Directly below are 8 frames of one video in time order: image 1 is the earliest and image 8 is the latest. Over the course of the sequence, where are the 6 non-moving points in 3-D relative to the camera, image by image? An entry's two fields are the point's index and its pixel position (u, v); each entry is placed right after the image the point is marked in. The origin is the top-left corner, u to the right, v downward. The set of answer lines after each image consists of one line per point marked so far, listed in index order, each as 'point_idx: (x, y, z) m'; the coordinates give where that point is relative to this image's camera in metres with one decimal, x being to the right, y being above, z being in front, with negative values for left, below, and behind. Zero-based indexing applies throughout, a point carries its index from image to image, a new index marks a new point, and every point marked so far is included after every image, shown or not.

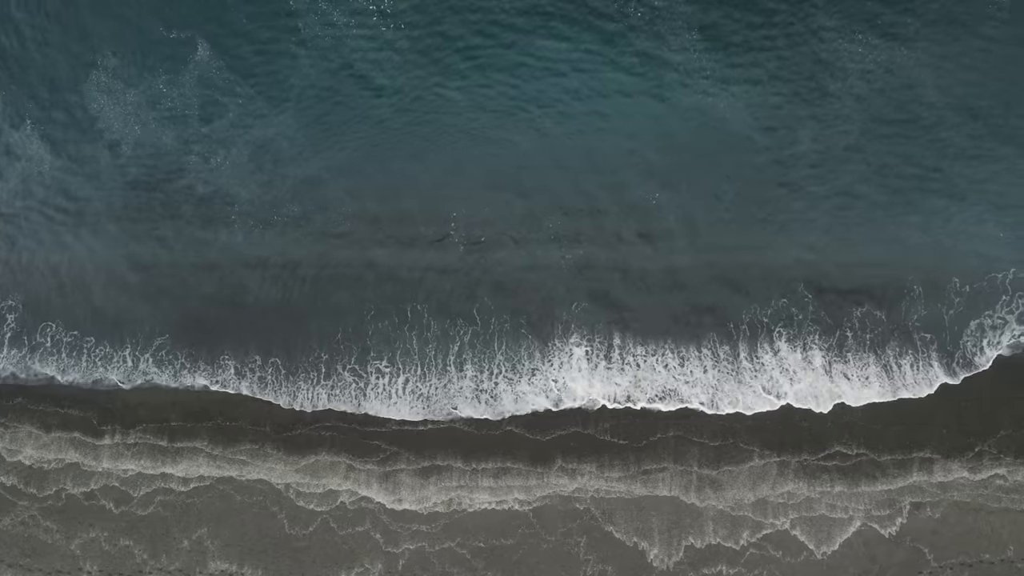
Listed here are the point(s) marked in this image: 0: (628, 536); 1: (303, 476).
0: (+3.3, -7.1, +18.7) m
1: (-6.1, -5.5, +19.0) m
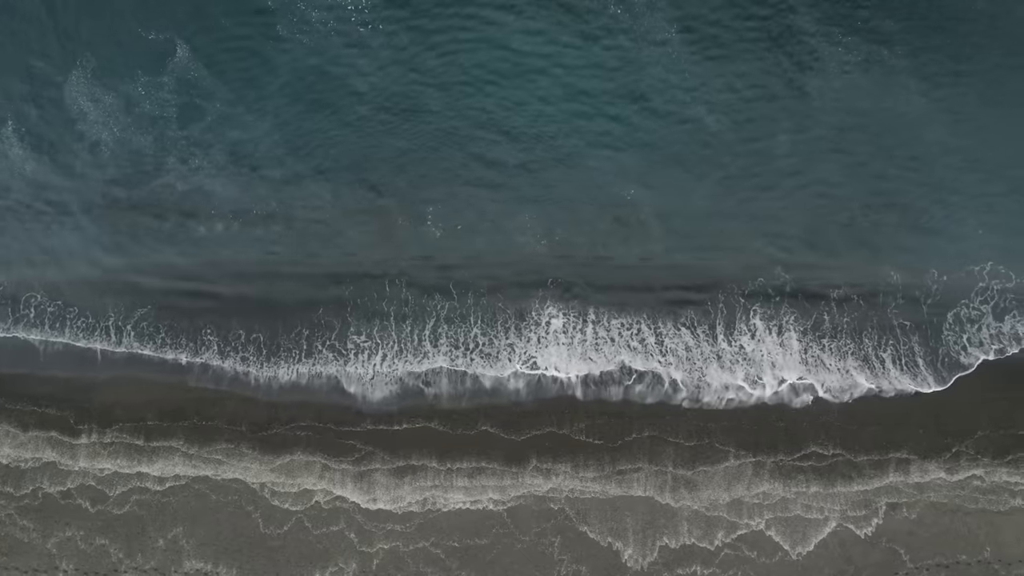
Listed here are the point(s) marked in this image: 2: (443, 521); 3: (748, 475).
0: (+2.6, -7.1, +18.7) m
1: (-6.8, -5.5, +19.1) m
2: (-2.0, -6.7, +18.7) m
3: (+6.9, -5.5, +19.1) m
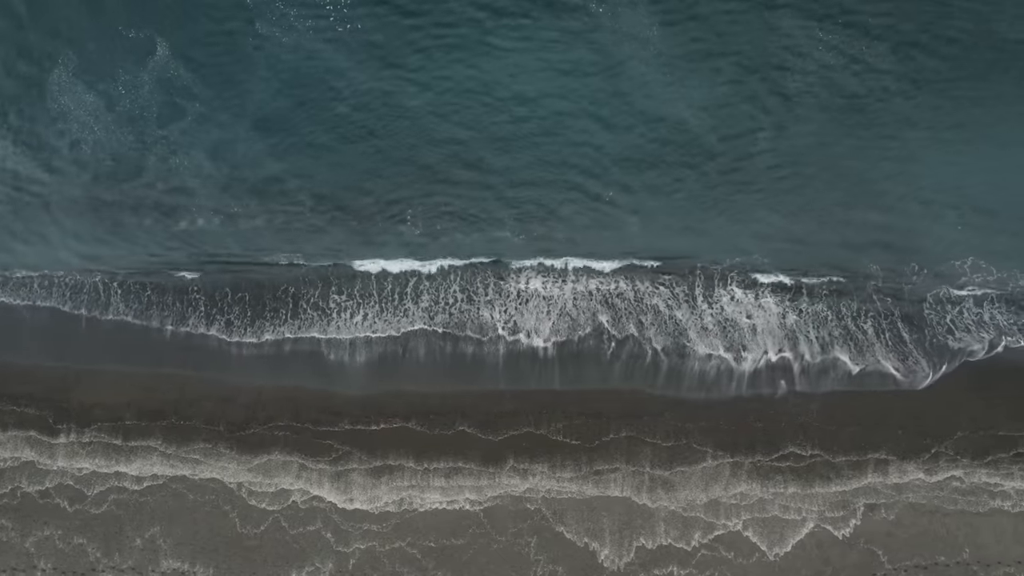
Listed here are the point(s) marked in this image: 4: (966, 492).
0: (+1.9, -7.1, +18.7) m
1: (-7.5, -5.5, +19.1) m
2: (-2.7, -6.7, +18.7) m
3: (+6.2, -5.5, +19.1) m
4: (+13.3, -6.0, +19.1) m
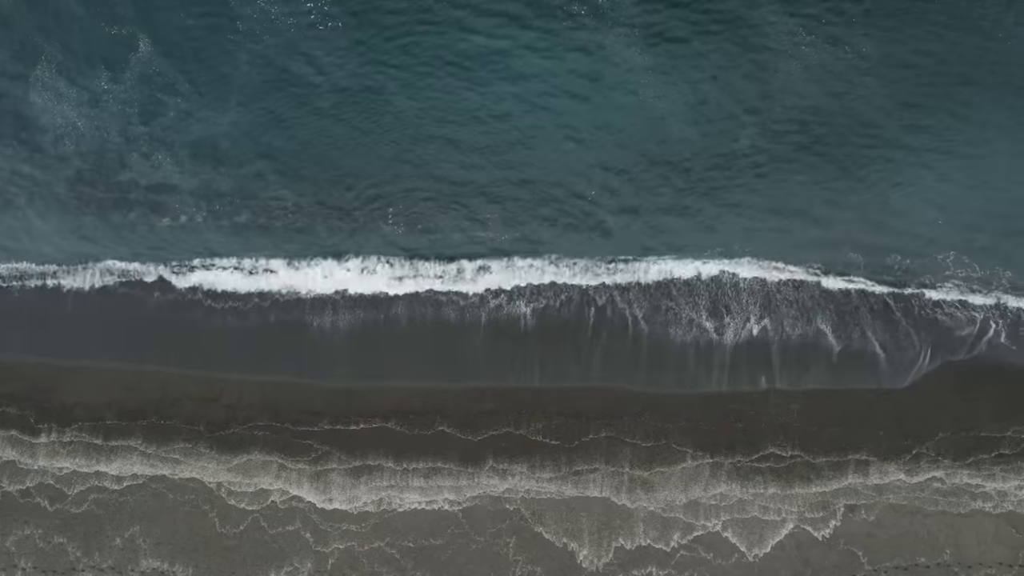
0: (+1.3, -7.1, +18.6) m
1: (-8.1, -5.5, +19.1) m
2: (-3.3, -6.7, +18.7) m
3: (+5.6, -5.5, +19.1) m
4: (+12.7, -6.0, +19.1) m
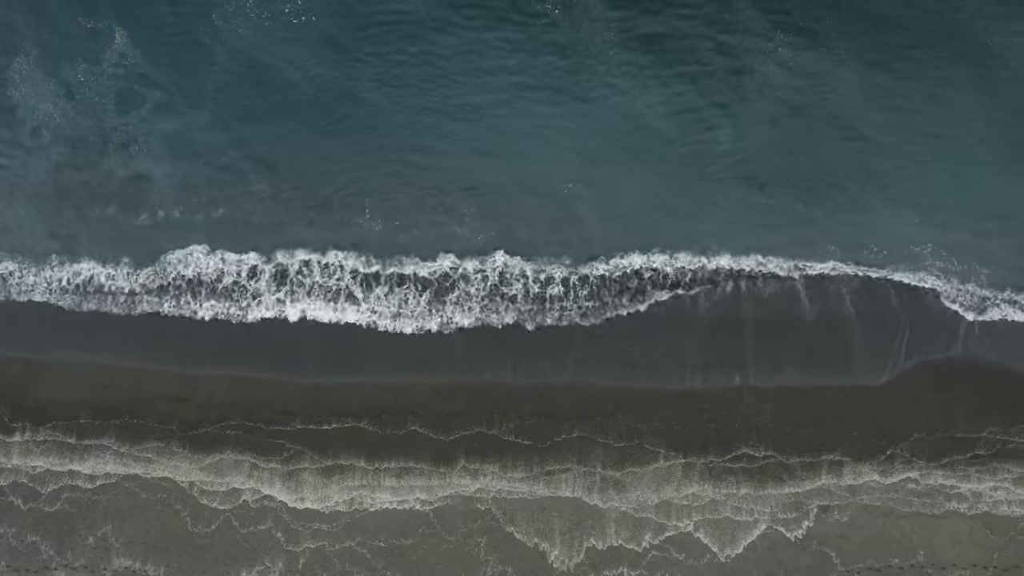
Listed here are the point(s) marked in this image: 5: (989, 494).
0: (+0.5, -7.1, +18.6) m
1: (-8.9, -5.4, +19.1) m
2: (-4.1, -6.7, +18.7) m
3: (+4.8, -5.5, +19.0) m
4: (+11.9, -6.0, +19.0) m
5: (+13.9, -6.0, +18.9) m
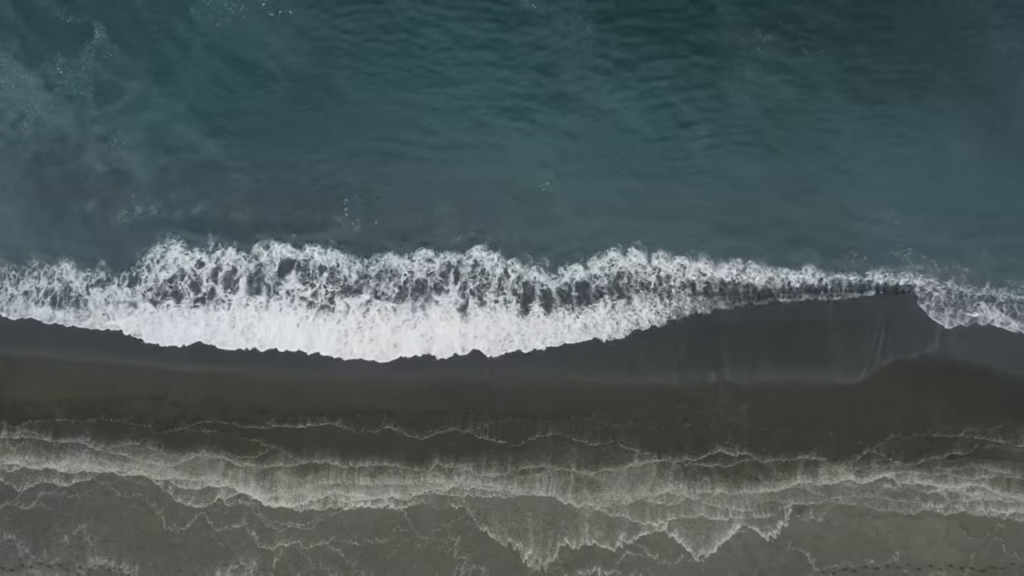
0: (-0.3, -7.1, +18.6) m
1: (-9.7, -5.4, +19.1) m
2: (-4.9, -6.7, +18.7) m
3: (+4.1, -5.4, +19.0) m
4: (+11.2, -5.9, +18.9) m
5: (+13.1, -6.0, +18.9) m
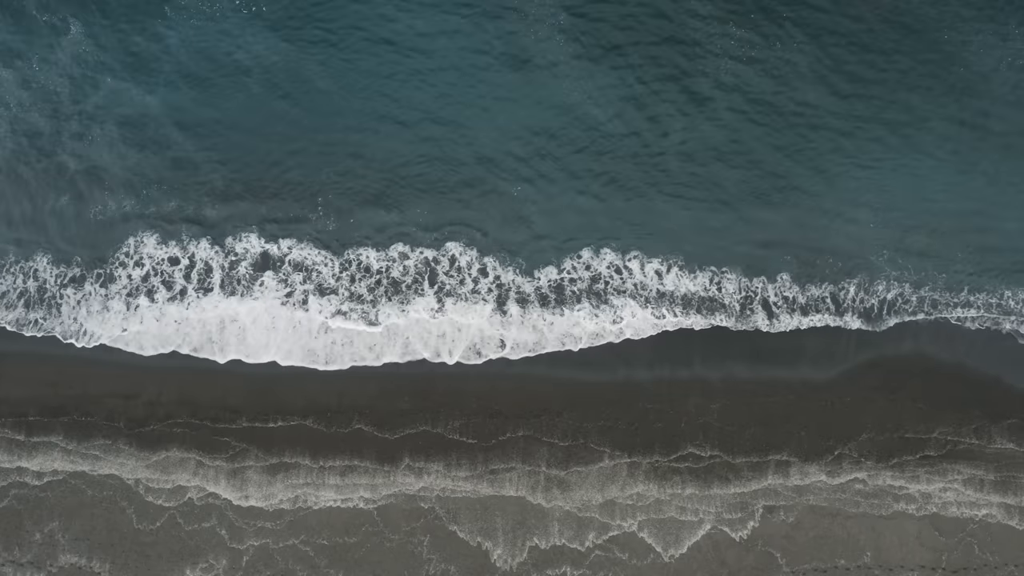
0: (-1.2, -7.1, +18.6) m
1: (-10.5, -5.4, +19.2) m
2: (-5.7, -6.6, +18.7) m
3: (+3.2, -5.4, +18.9) m
4: (+10.3, -5.9, +18.8) m
5: (+12.2, -5.9, +18.8) m
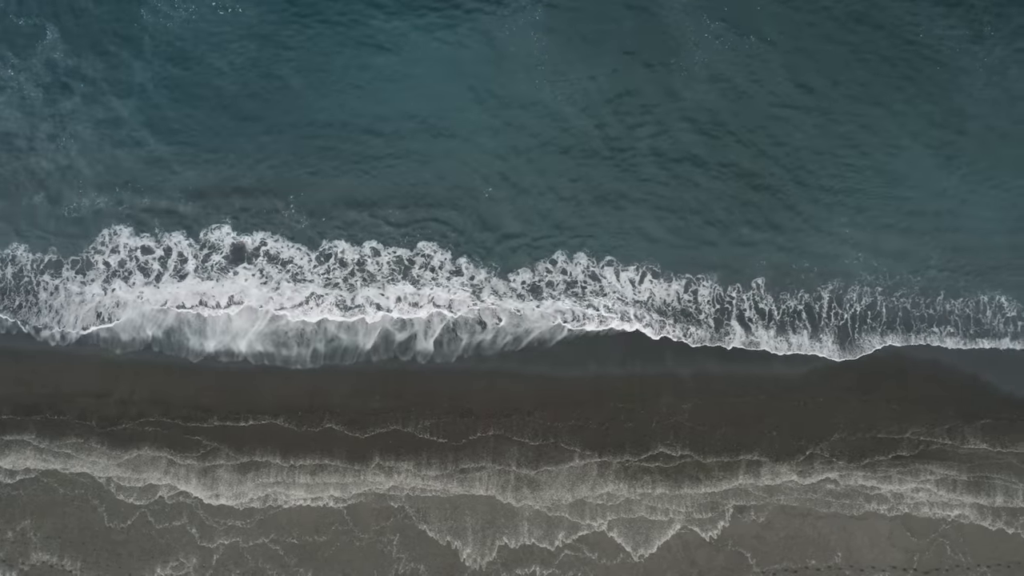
0: (-2.0, -7.0, +18.6) m
1: (-11.4, -5.4, +19.2) m
2: (-6.6, -6.6, +18.8) m
3: (+2.3, -5.4, +18.9) m
4: (+9.4, -5.9, +18.7) m
5: (+11.4, -5.9, +18.7) m
